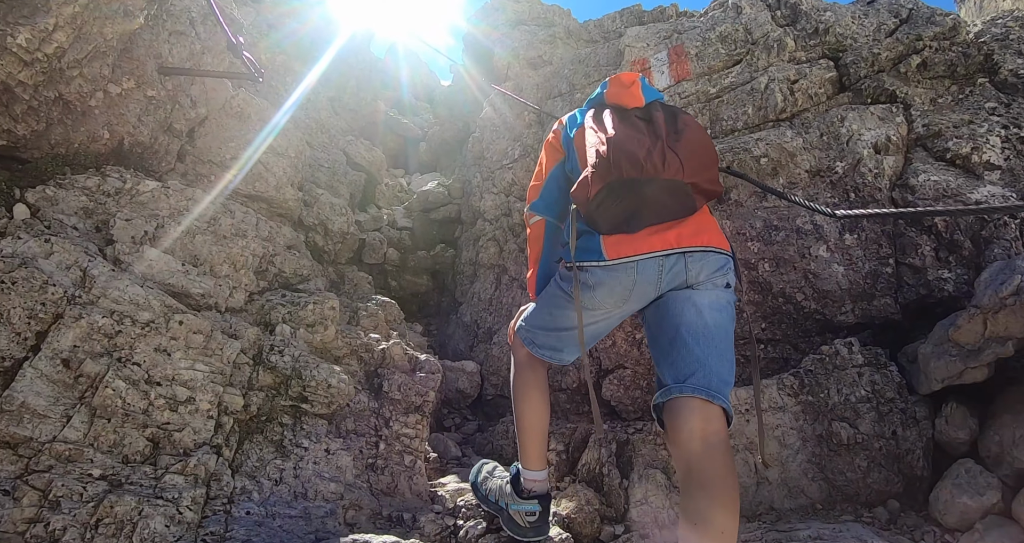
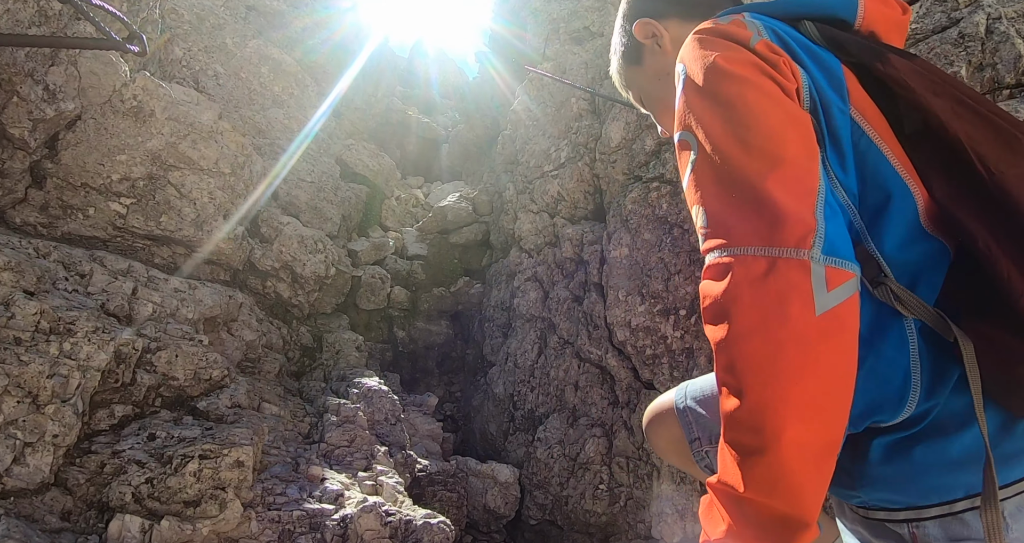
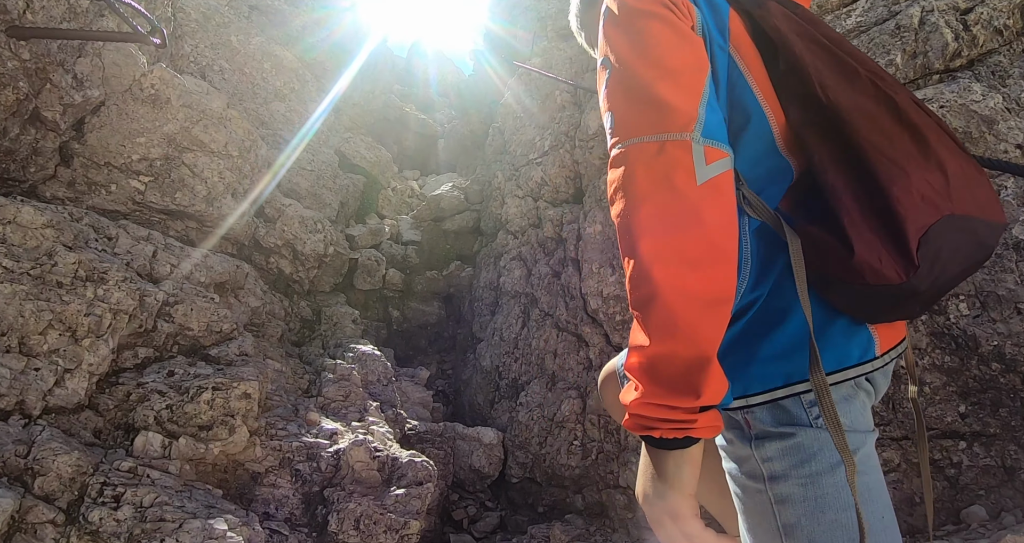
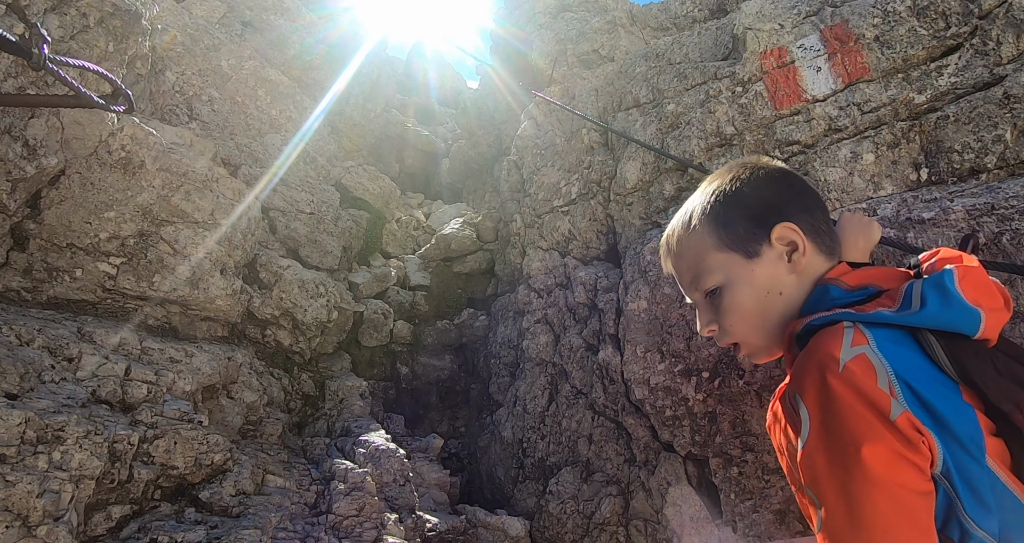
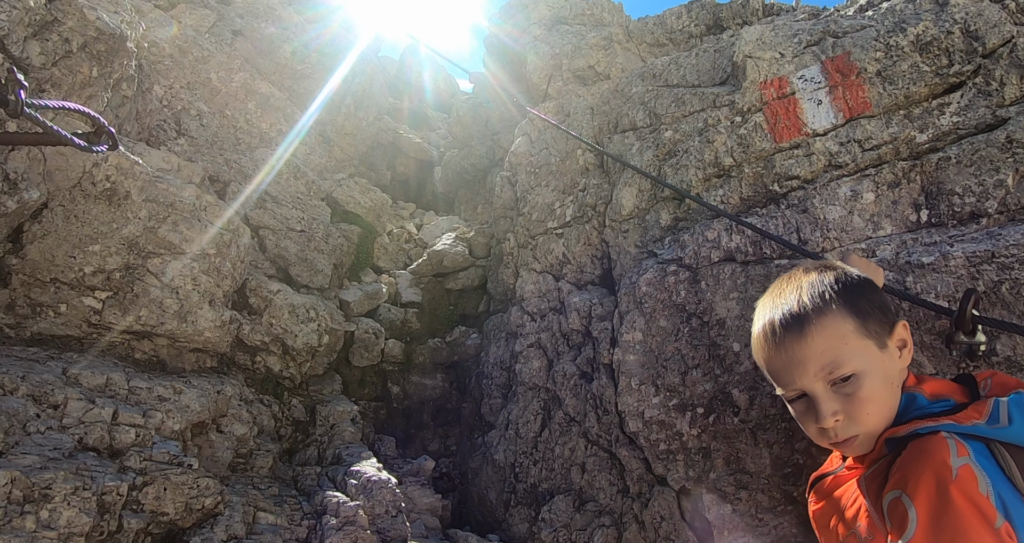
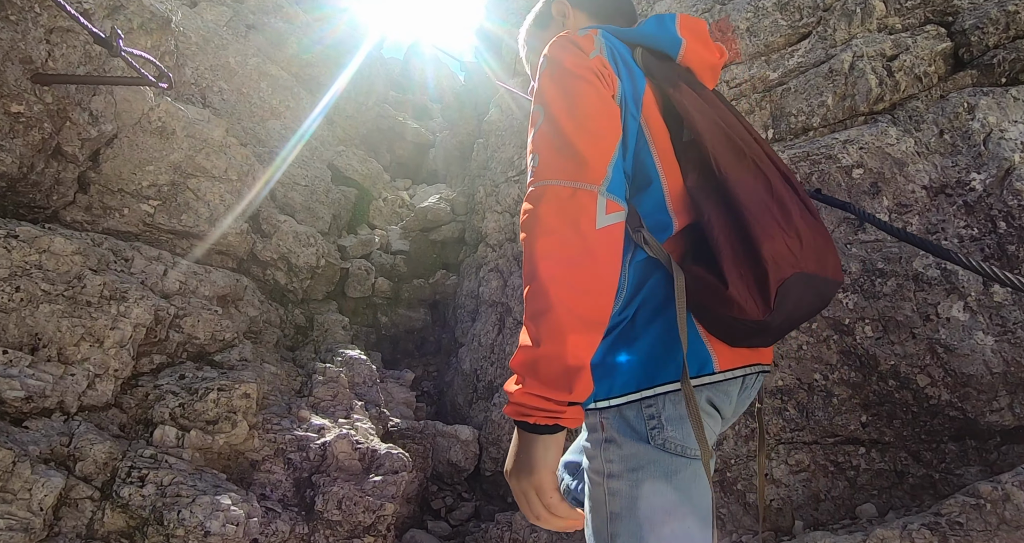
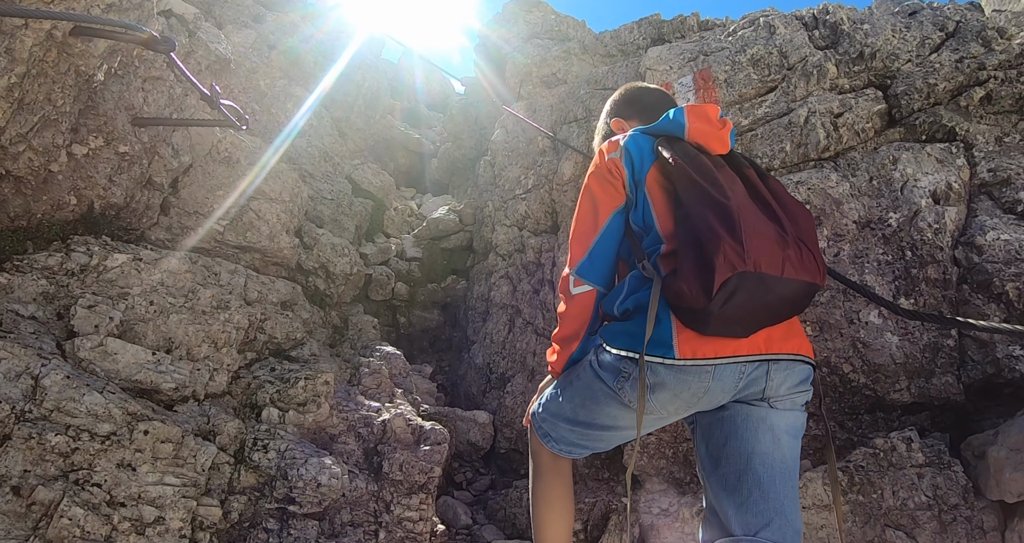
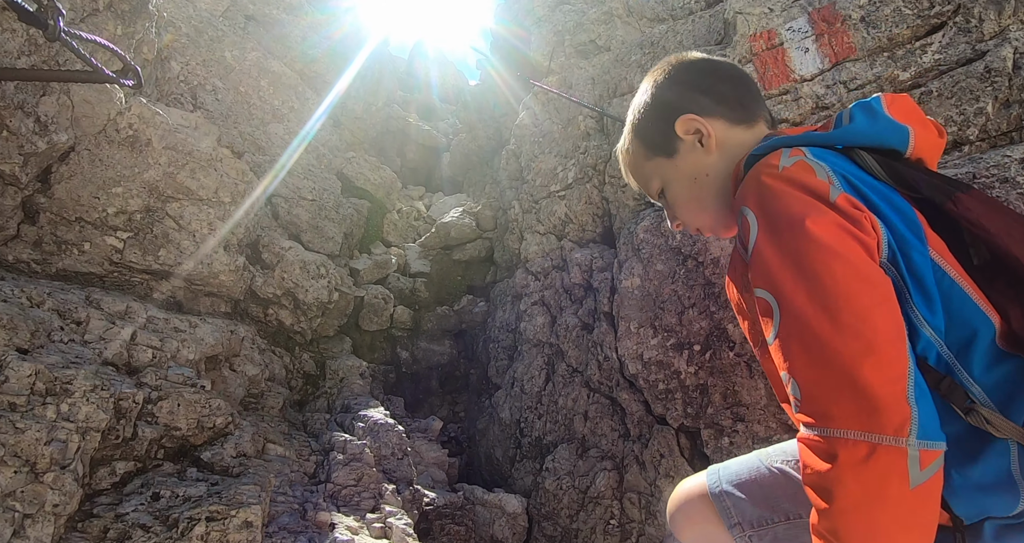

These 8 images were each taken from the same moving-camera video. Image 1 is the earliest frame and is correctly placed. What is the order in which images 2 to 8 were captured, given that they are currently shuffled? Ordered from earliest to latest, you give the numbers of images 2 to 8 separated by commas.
7, 6, 3, 2, 8, 4, 5
